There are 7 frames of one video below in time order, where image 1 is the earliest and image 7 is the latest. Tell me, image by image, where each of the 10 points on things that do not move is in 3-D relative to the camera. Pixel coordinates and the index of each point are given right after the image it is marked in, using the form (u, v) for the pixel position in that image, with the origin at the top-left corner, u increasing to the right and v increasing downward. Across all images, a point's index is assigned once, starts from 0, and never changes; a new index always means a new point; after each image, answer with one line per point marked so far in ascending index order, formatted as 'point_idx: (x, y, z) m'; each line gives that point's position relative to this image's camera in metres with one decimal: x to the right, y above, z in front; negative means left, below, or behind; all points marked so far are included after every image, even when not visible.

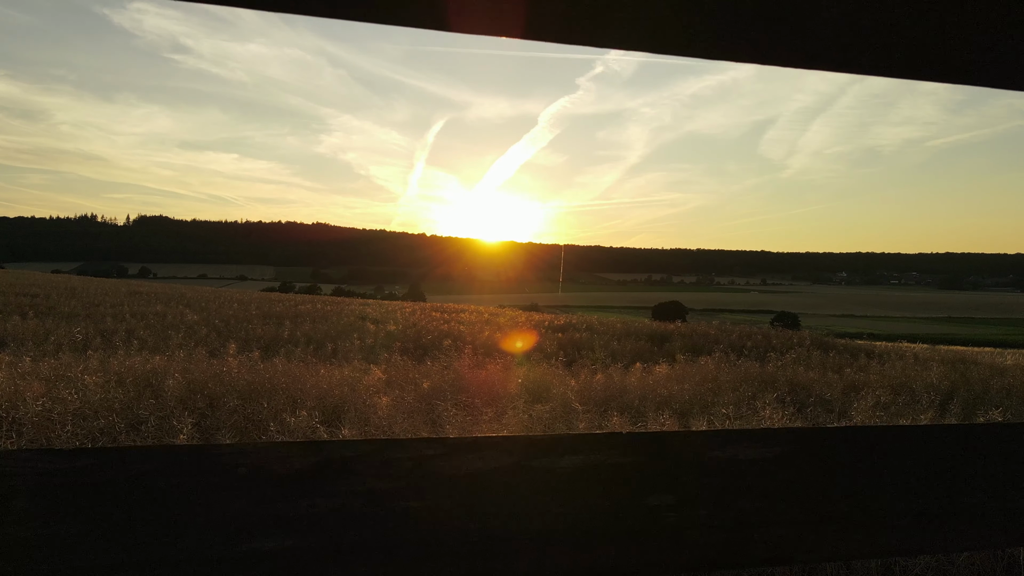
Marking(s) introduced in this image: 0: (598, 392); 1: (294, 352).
0: (+1.0, -1.2, +6.0) m
1: (-3.7, -1.2, +9.0) m
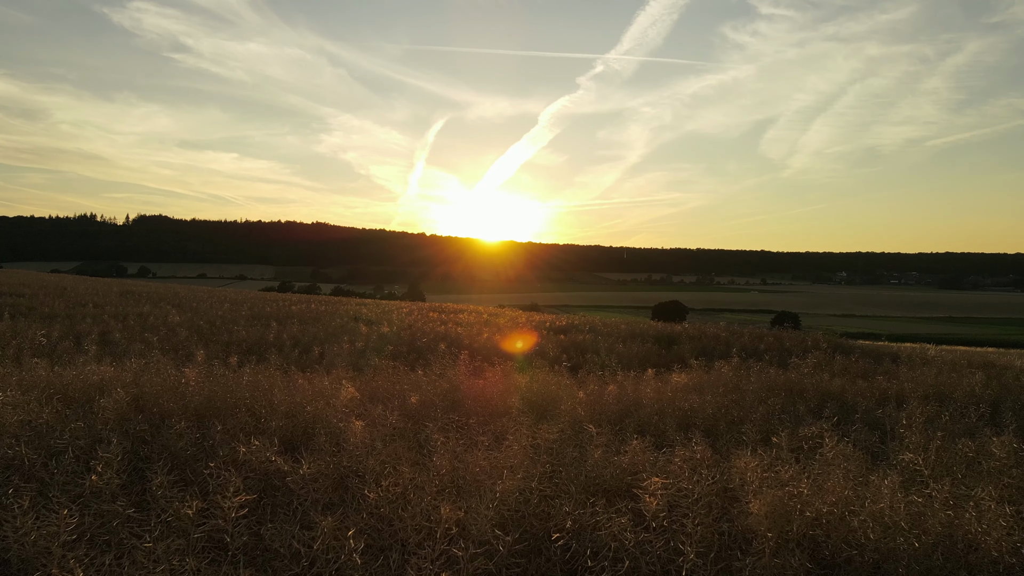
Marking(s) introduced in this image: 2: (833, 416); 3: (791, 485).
0: (+1.0, -1.2, +5.3) m
1: (-3.7, -1.2, +8.3) m
2: (+3.4, -1.4, +5.6) m
3: (+1.7, -1.2, +3.2) m
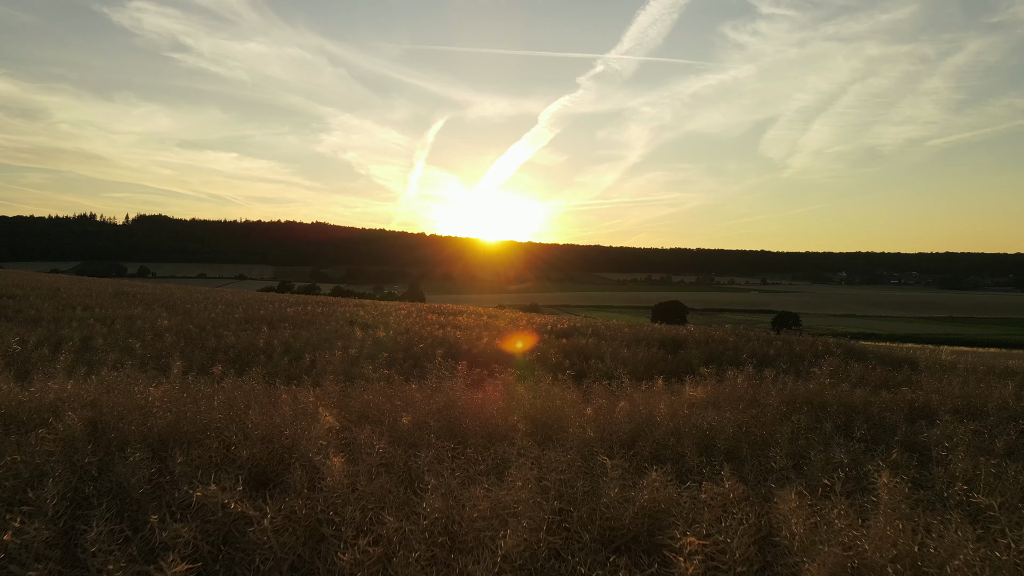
0: (+1.0, -1.3, +4.8) m
1: (-3.6, -1.2, +7.8) m
2: (+3.4, -1.4, +5.2) m
3: (+1.7, -1.3, +2.7) m
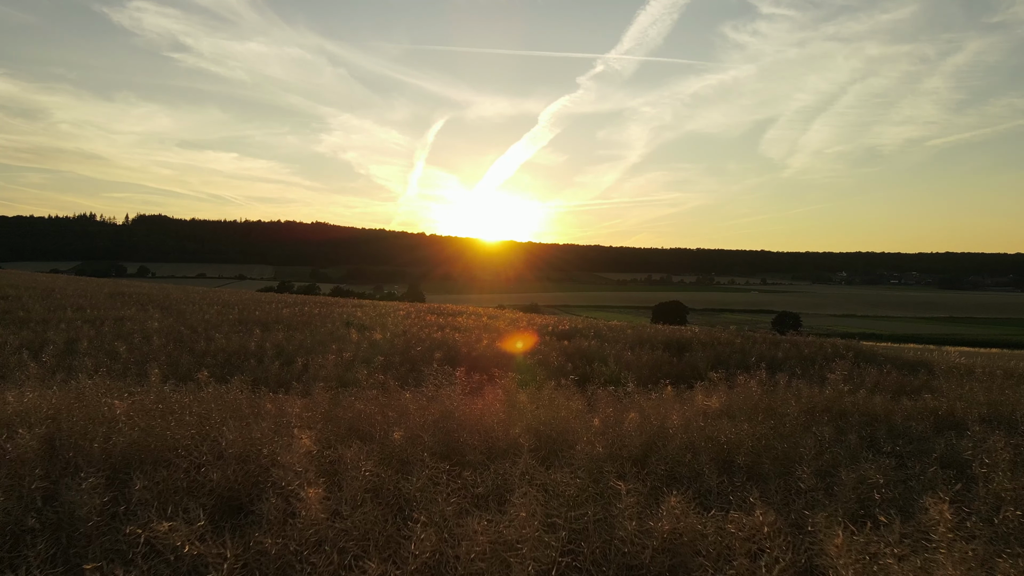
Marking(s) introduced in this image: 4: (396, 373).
0: (+1.0, -1.3, +4.4) m
1: (-3.6, -1.3, +7.4) m
2: (+3.4, -1.5, +4.8) m
3: (+1.7, -1.3, +2.3) m
4: (-1.9, -1.4, +8.6) m
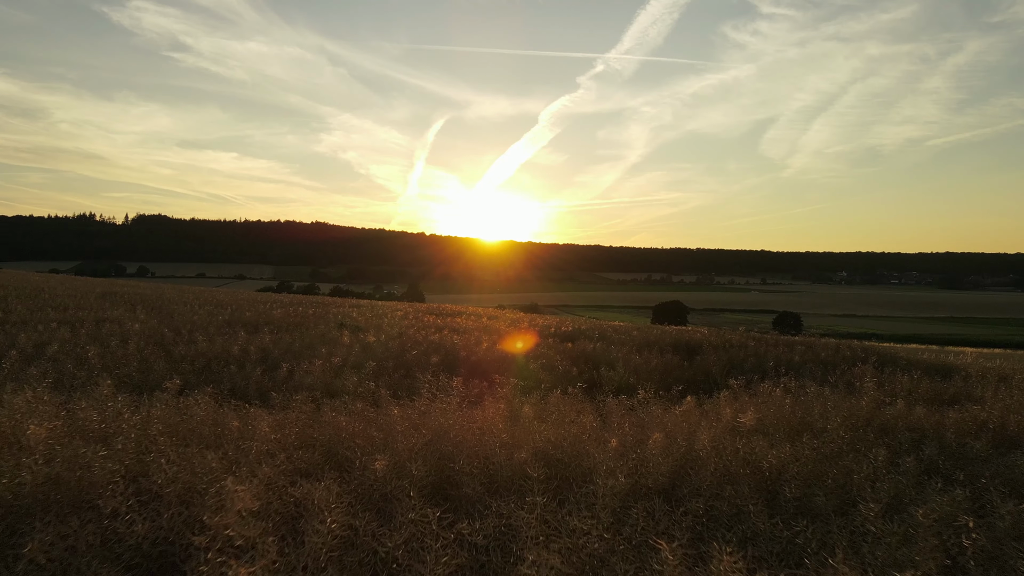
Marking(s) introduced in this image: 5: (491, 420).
0: (+1.1, -1.3, +3.7) m
1: (-3.6, -1.3, +6.7) m
2: (+3.5, -1.5, +4.1) m
3: (+1.7, -1.3, +1.6) m
4: (-1.8, -1.4, +7.9) m
5: (-0.2, -1.2, +5.0) m
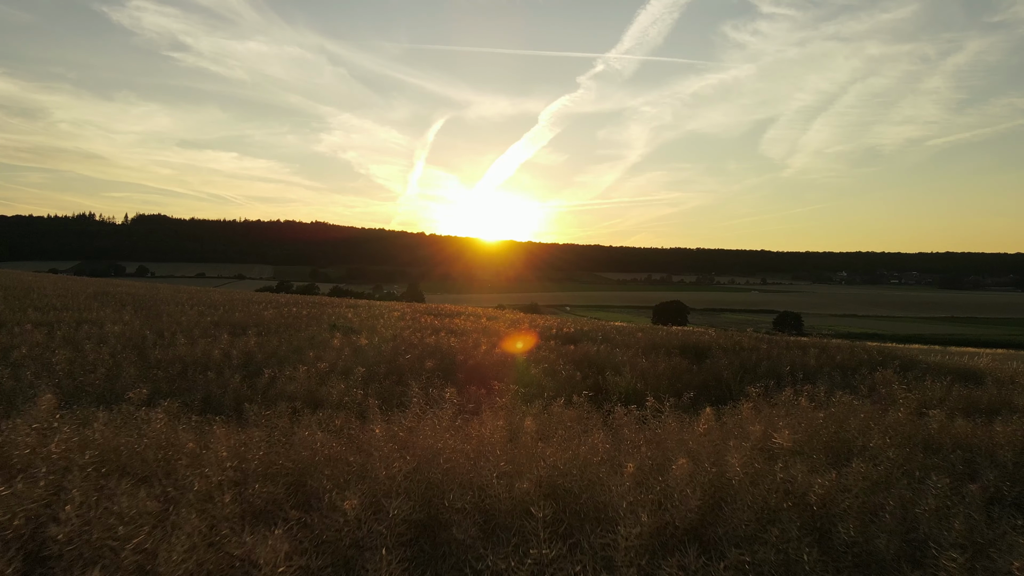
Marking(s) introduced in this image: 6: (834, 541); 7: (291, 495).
0: (+1.1, -1.3, +3.1) m
1: (-3.6, -1.3, +6.1) m
2: (+3.5, -1.5, +3.5) m
3: (+1.7, -1.3, +1.0) m
4: (-1.8, -1.4, +7.3) m
5: (-0.2, -1.2, +4.4) m
6: (+1.9, -1.4, +3.0) m
7: (-1.3, -1.2, +3.1) m
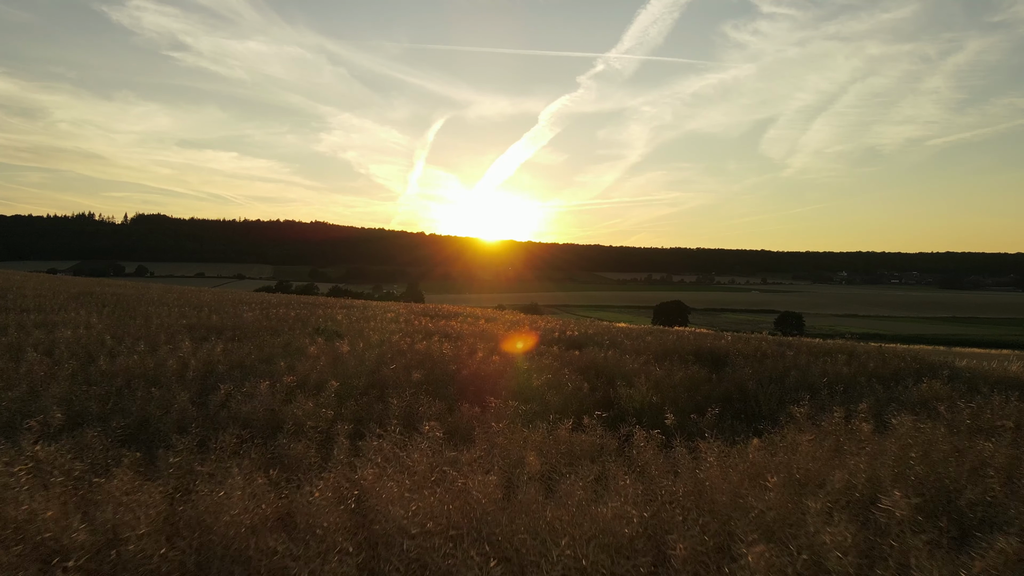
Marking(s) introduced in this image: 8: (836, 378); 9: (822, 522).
0: (+1.0, -1.3, +1.9) m
1: (-3.6, -1.3, +4.9) m
2: (+3.4, -1.5, +2.3) m
3: (+1.7, -1.3, -0.1) m
4: (-1.8, -1.4, +6.2) m
5: (-0.2, -1.3, +3.2) m
6: (+1.8, -1.4, +1.9) m
7: (-1.3, -1.2, +2.0) m
8: (+5.7, -1.6, +9.4) m
9: (+1.7, -1.3, +2.9) m
